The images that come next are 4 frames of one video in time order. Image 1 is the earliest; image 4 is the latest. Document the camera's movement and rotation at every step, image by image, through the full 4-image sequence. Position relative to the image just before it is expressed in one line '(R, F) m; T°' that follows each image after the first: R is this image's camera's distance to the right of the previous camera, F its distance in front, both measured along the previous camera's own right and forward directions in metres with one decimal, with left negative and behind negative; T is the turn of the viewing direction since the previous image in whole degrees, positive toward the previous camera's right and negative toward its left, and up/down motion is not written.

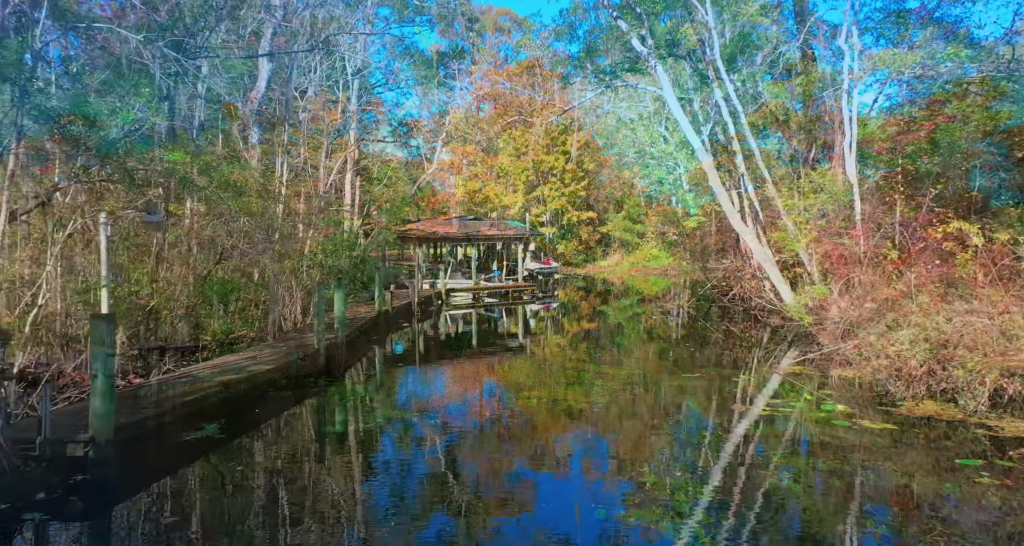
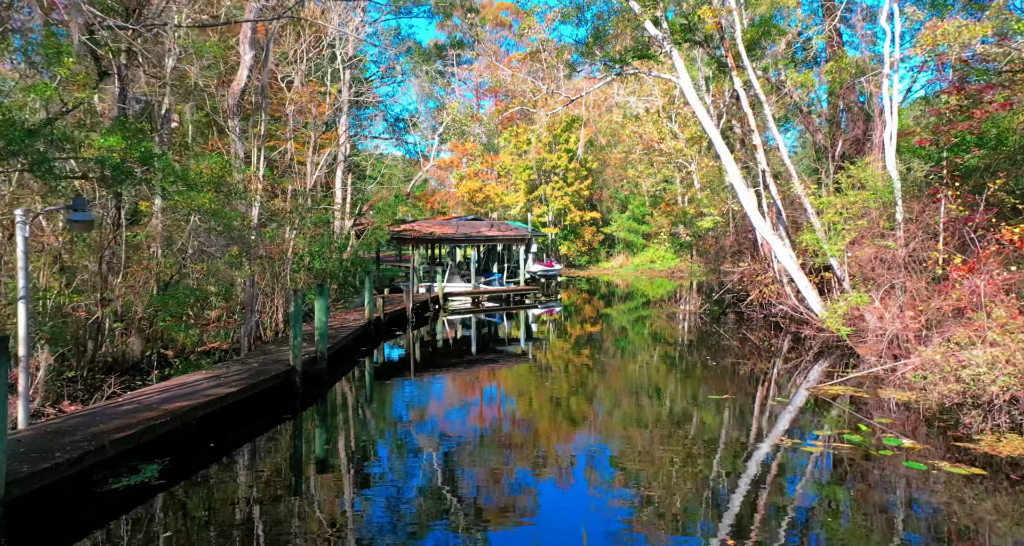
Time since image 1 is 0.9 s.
(0.0, +1.3) m; 0°
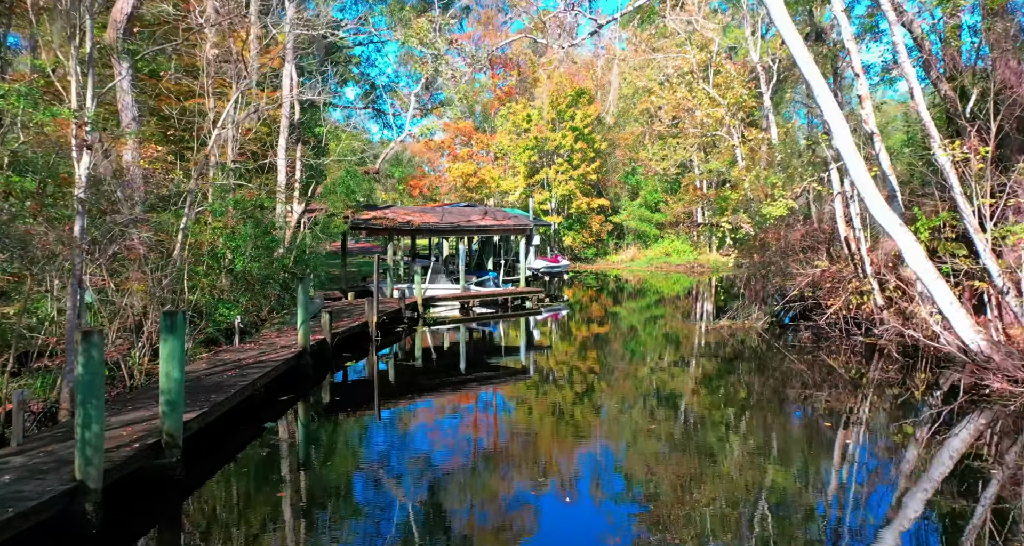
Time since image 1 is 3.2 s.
(0.0, +4.7) m; 0°
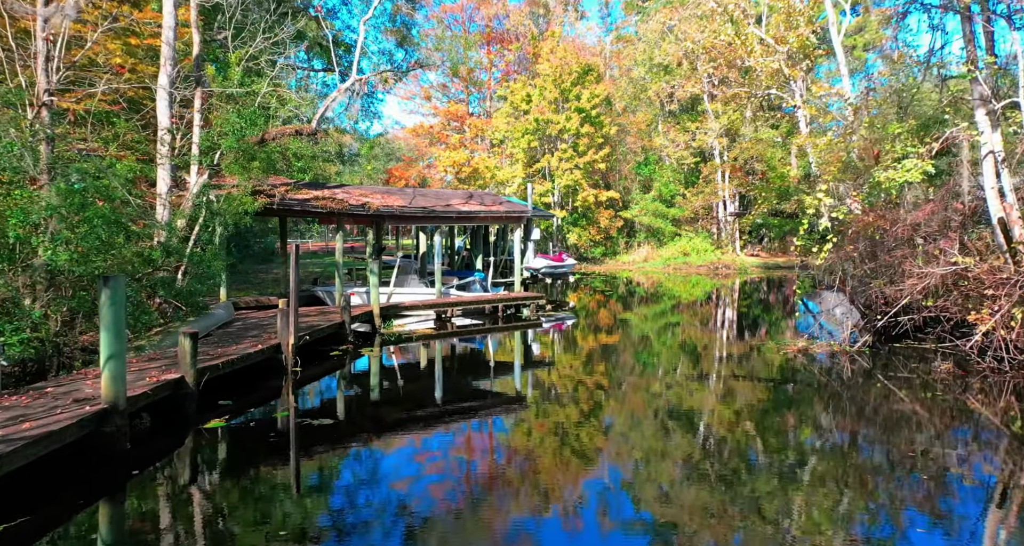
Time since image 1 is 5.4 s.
(+0.2, +4.7) m; 0°
